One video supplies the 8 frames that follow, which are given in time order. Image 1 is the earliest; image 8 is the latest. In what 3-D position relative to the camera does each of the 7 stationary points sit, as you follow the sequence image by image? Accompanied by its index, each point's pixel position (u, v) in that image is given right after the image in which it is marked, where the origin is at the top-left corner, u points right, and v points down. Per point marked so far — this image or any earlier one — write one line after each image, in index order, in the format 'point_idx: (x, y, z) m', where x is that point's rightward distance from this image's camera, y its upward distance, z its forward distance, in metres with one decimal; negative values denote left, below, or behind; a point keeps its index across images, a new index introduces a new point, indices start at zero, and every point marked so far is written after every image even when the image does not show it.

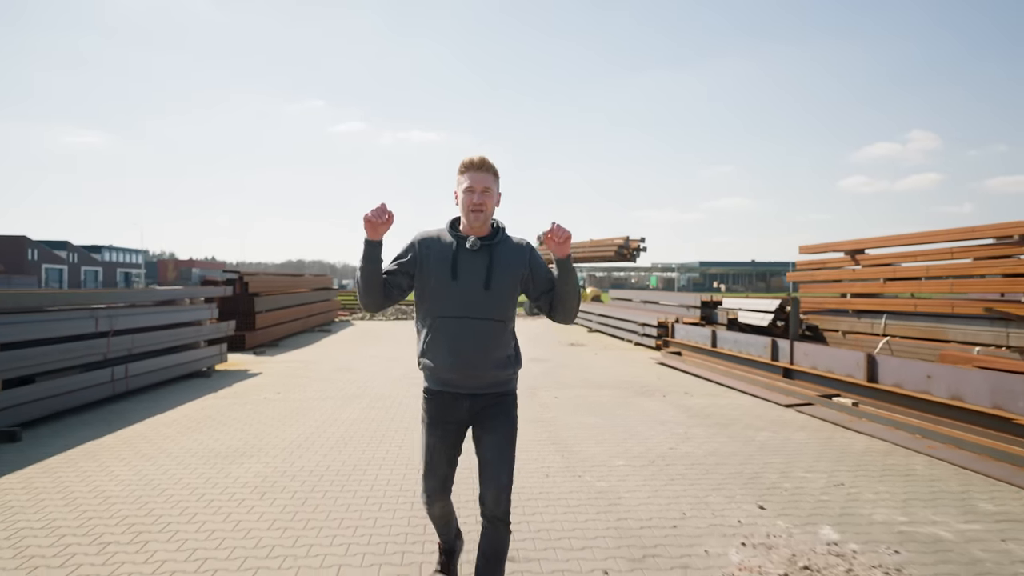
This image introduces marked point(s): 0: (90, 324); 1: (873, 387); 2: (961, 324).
0: (-4.9, -0.4, +6.5) m
1: (+3.5, -0.9, +5.2) m
2: (+6.6, -0.5, +7.8) m
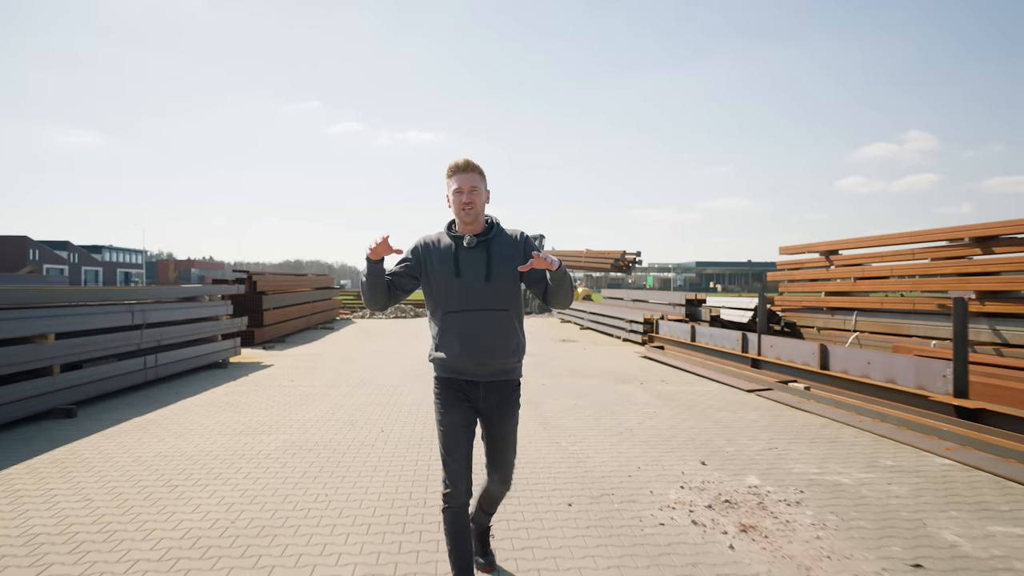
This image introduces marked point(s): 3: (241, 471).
0: (-5.0, -0.4, +7.1) m
1: (+3.4, -0.9, +5.9) m
2: (+6.5, -0.5, +8.4) m
3: (-2.7, -1.7, +5.1) m
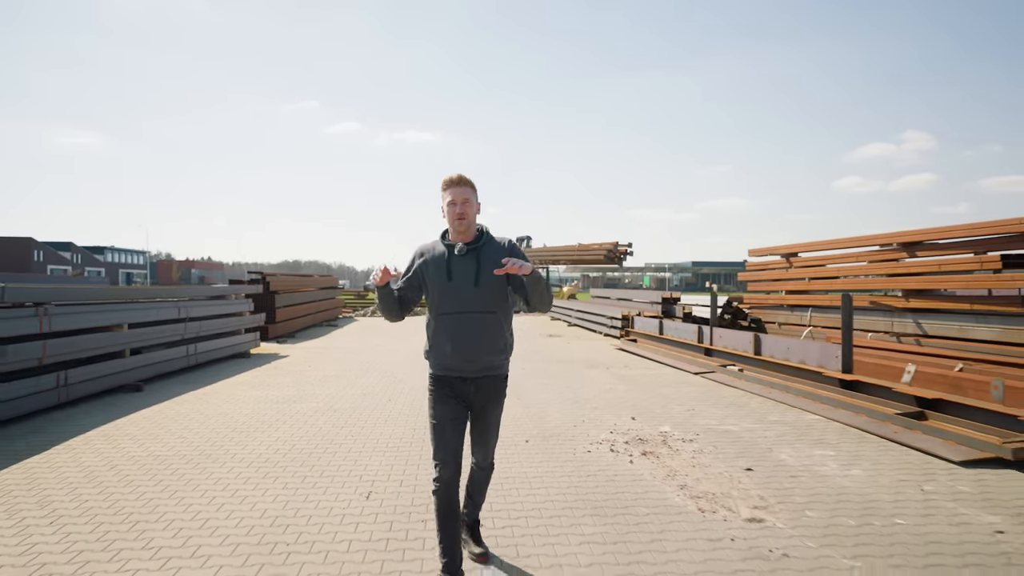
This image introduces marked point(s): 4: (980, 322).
0: (-5.2, -0.4, +8.3) m
1: (+3.2, -0.9, +7.0) m
2: (+6.3, -0.5, +9.6) m
3: (-2.9, -1.7, +6.3) m
4: (+6.6, -0.5, +7.5) m
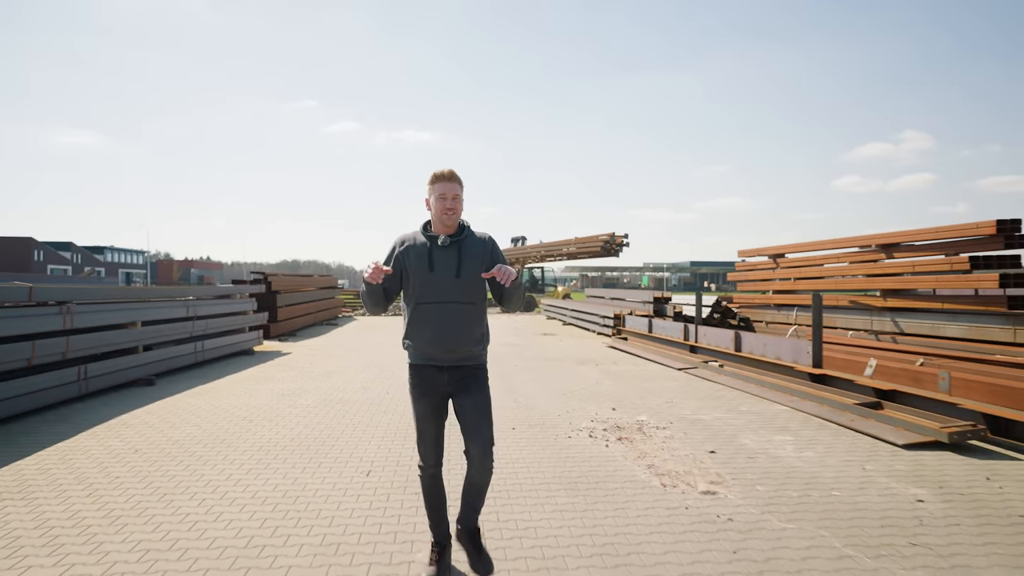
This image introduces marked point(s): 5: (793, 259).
0: (-5.3, -0.4, +8.6) m
1: (+3.1, -0.9, +7.4) m
2: (+6.2, -0.5, +10.0) m
3: (-3.0, -1.7, +6.6) m
4: (+6.5, -0.5, +7.9) m
5: (+6.2, +0.6, +11.7) m
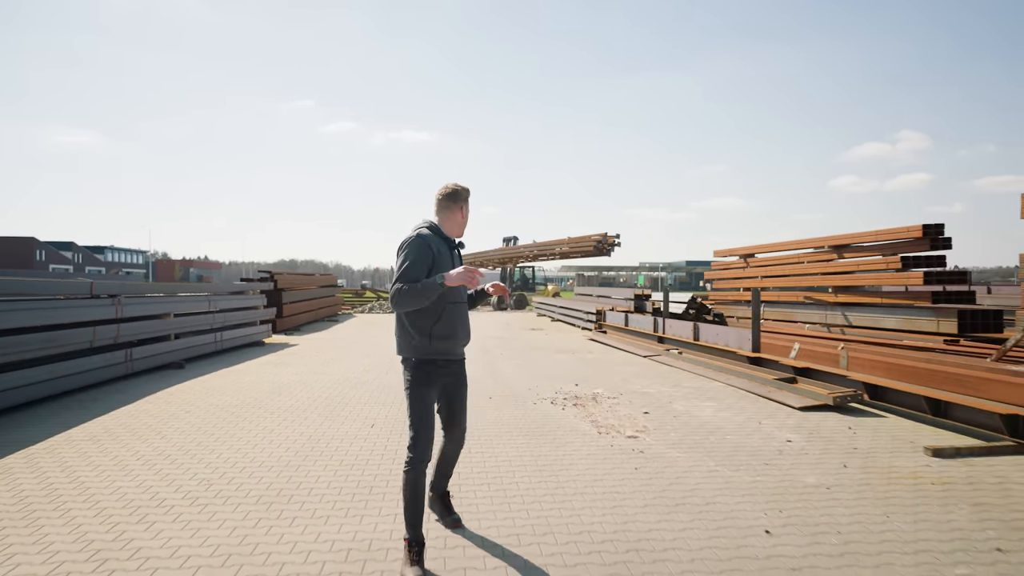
0: (-5.6, -0.3, +9.5) m
1: (+2.9, -0.9, +8.4) m
2: (+5.9, -0.4, +11.0) m
3: (-3.2, -1.7, +7.6) m
4: (+6.3, -0.4, +8.9) m
5: (+5.9, +0.7, +12.7) m
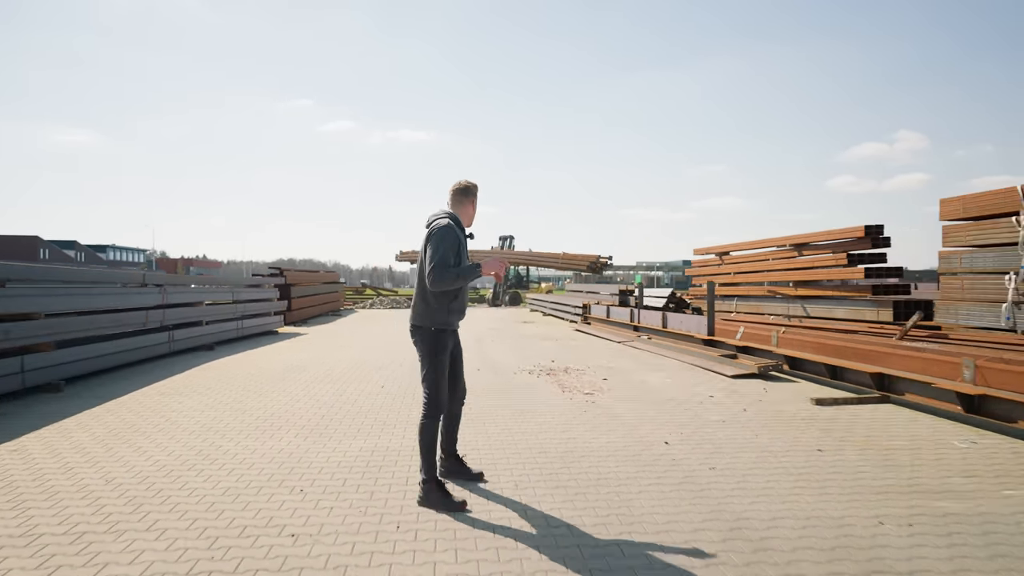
0: (-5.8, -0.2, +10.6) m
1: (+2.7, -0.7, +9.4) m
2: (+5.7, -0.3, +12.0) m
3: (-3.4, -1.5, +8.6) m
4: (+6.1, -0.3, +9.9) m
5: (+5.7, +0.8, +13.8) m
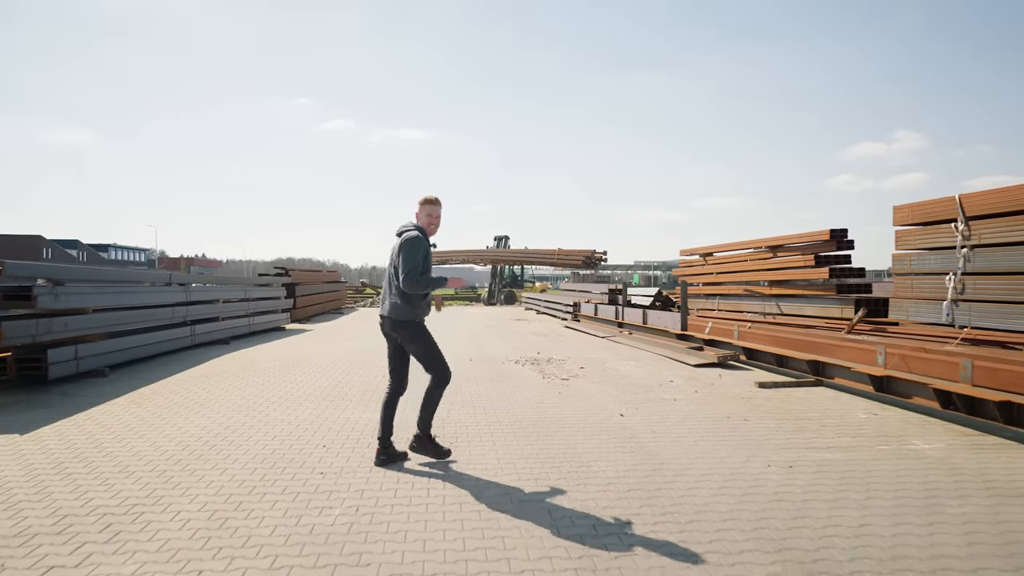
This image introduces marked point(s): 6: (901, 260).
0: (-5.9, -0.1, +11.3) m
1: (+2.5, -0.7, +10.2) m
2: (+5.6, -0.3, +12.8) m
3: (-3.5, -1.5, +9.3) m
4: (+5.9, -0.3, +10.7) m
5: (+5.5, +0.8, +14.5) m
6: (+6.0, +0.4, +8.3) m
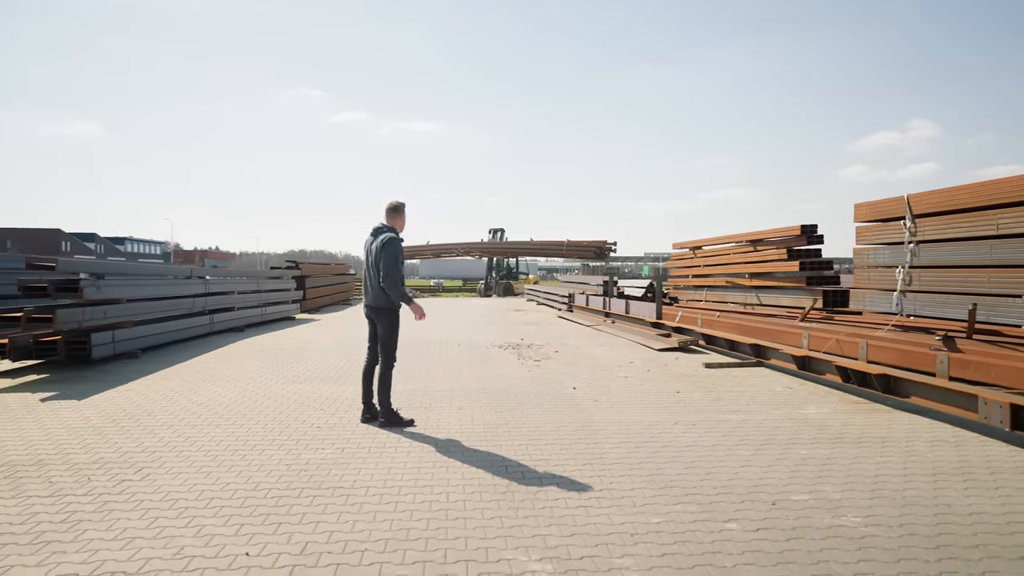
0: (-6.1, 0.0, +12.2) m
1: (+2.4, -0.6, +10.9) m
2: (+5.4, -0.1, +13.5) m
3: (-3.7, -1.4, +10.2) m
4: (+5.8, -0.1, +11.4) m
5: (+5.4, +1.1, +15.2) m
6: (+5.8, +0.6, +8.9) m
